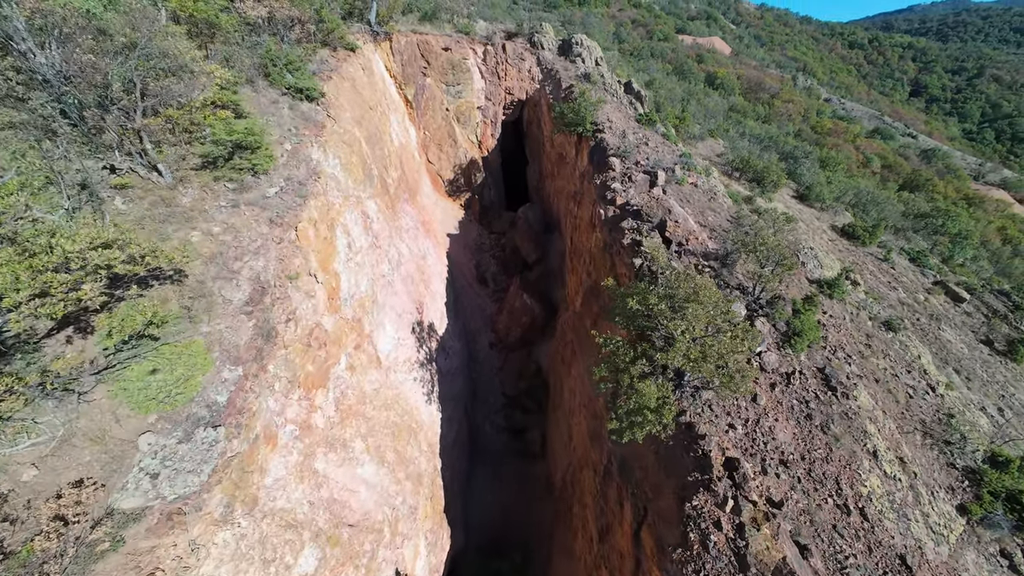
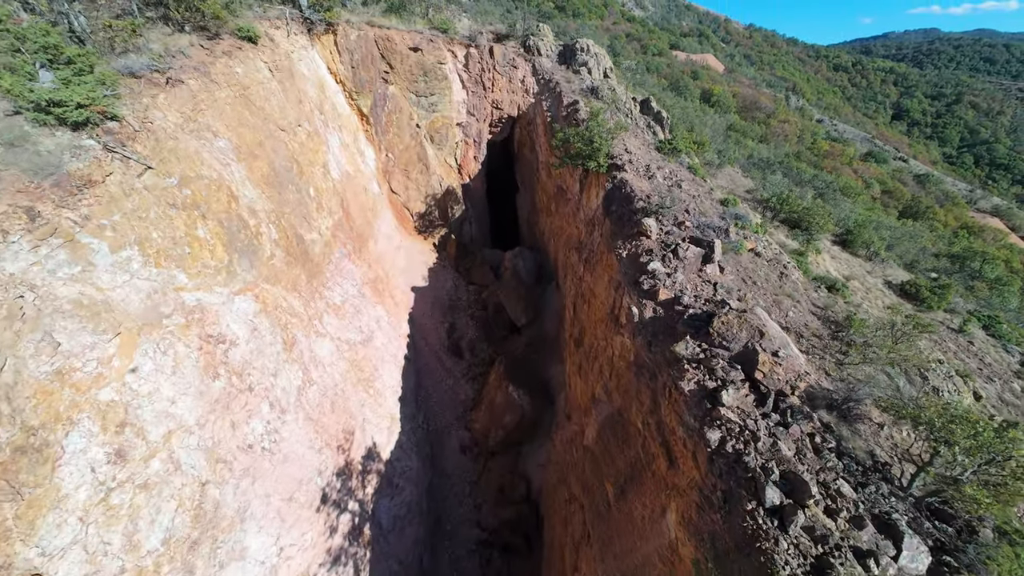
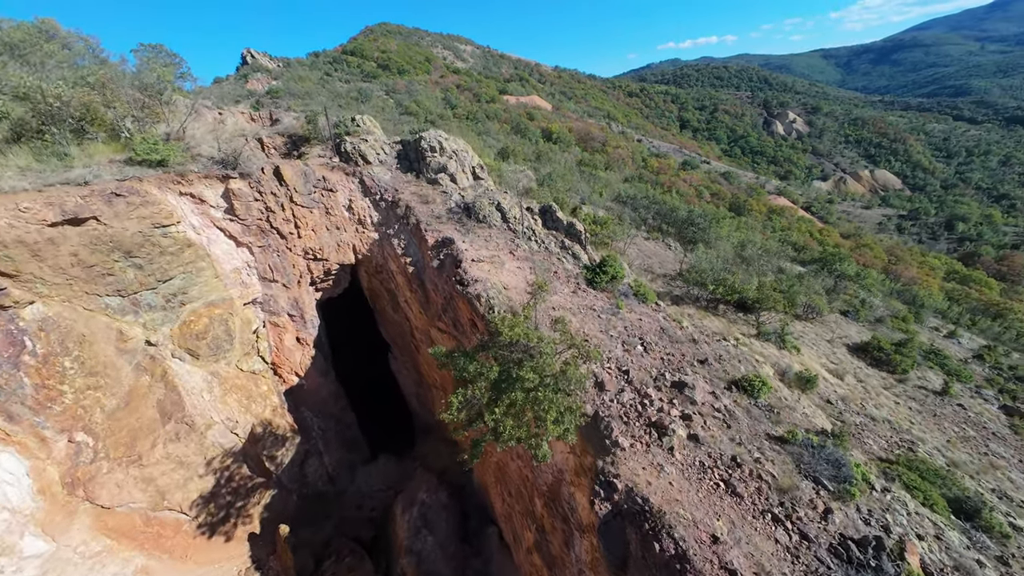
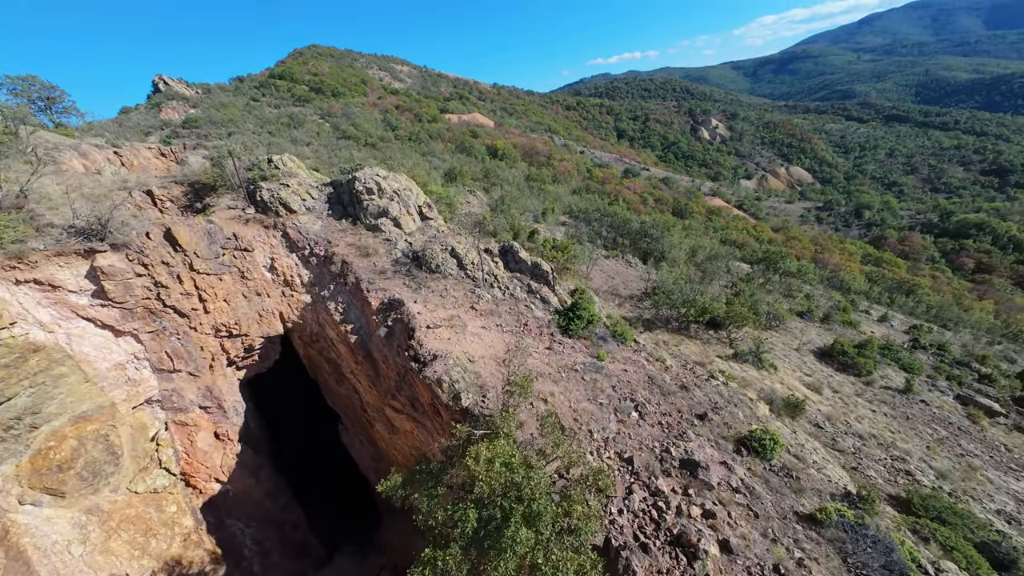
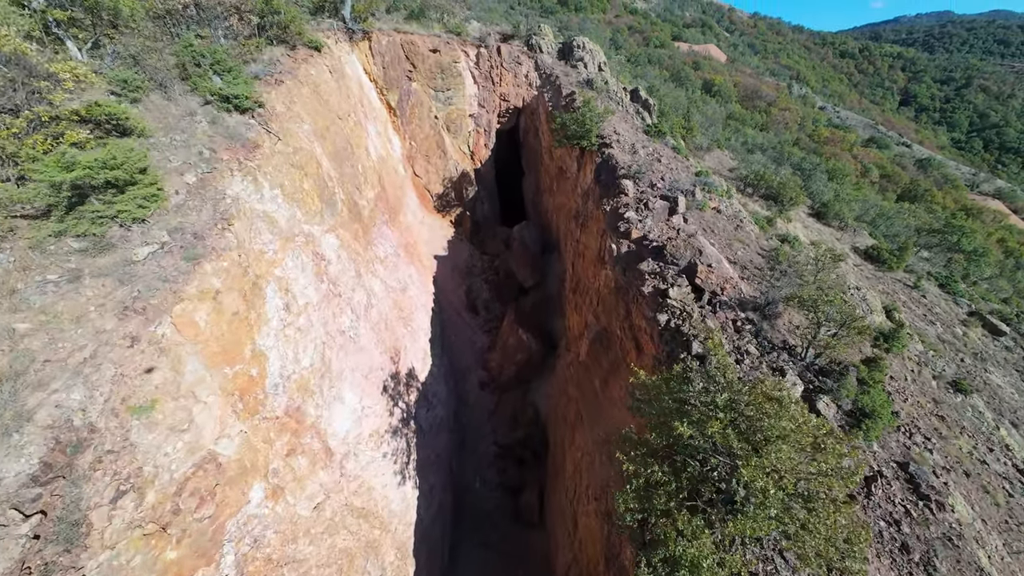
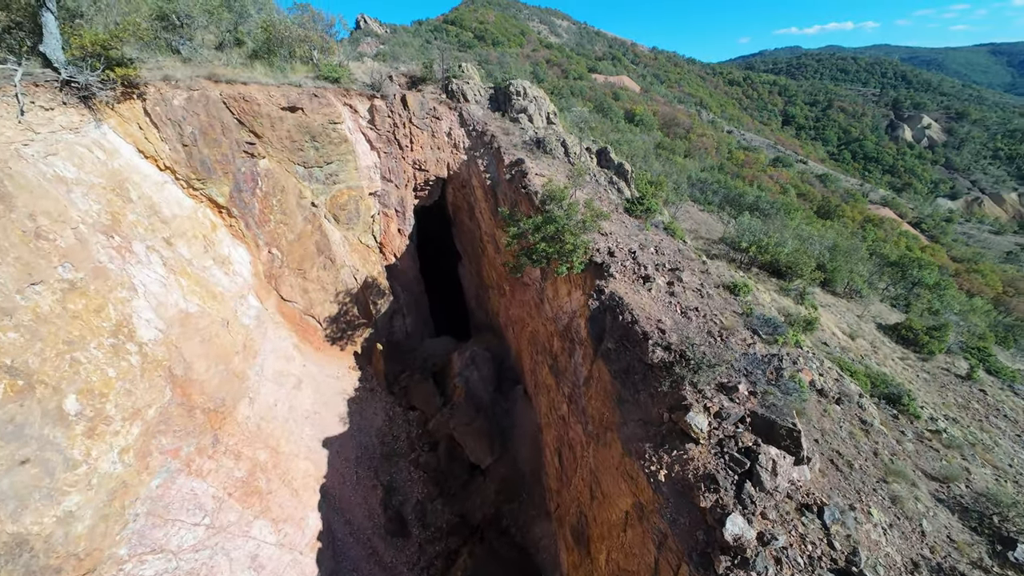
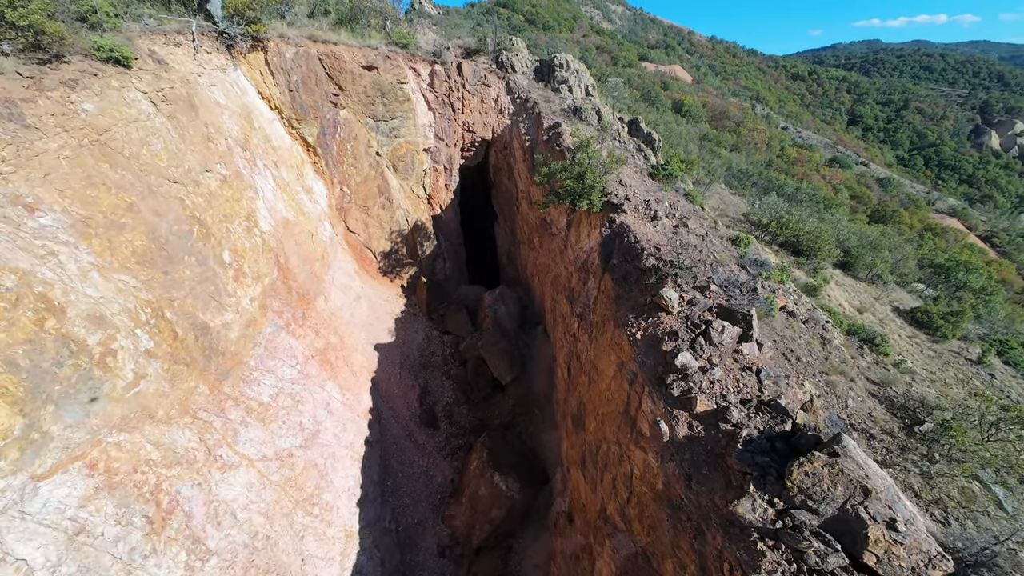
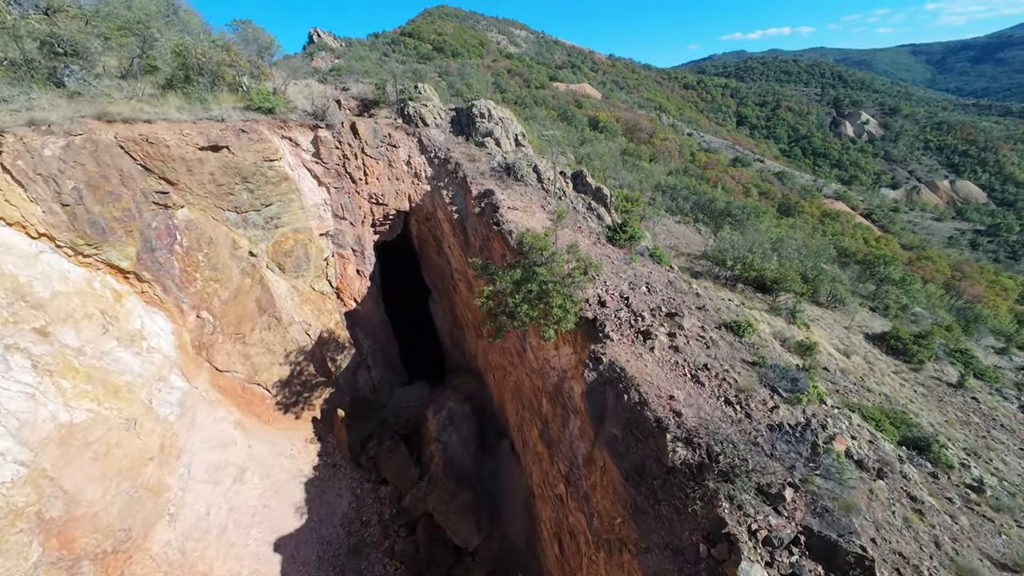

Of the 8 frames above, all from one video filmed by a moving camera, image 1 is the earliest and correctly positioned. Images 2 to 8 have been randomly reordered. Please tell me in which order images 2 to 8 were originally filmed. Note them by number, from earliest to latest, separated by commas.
5, 2, 7, 6, 8, 3, 4
